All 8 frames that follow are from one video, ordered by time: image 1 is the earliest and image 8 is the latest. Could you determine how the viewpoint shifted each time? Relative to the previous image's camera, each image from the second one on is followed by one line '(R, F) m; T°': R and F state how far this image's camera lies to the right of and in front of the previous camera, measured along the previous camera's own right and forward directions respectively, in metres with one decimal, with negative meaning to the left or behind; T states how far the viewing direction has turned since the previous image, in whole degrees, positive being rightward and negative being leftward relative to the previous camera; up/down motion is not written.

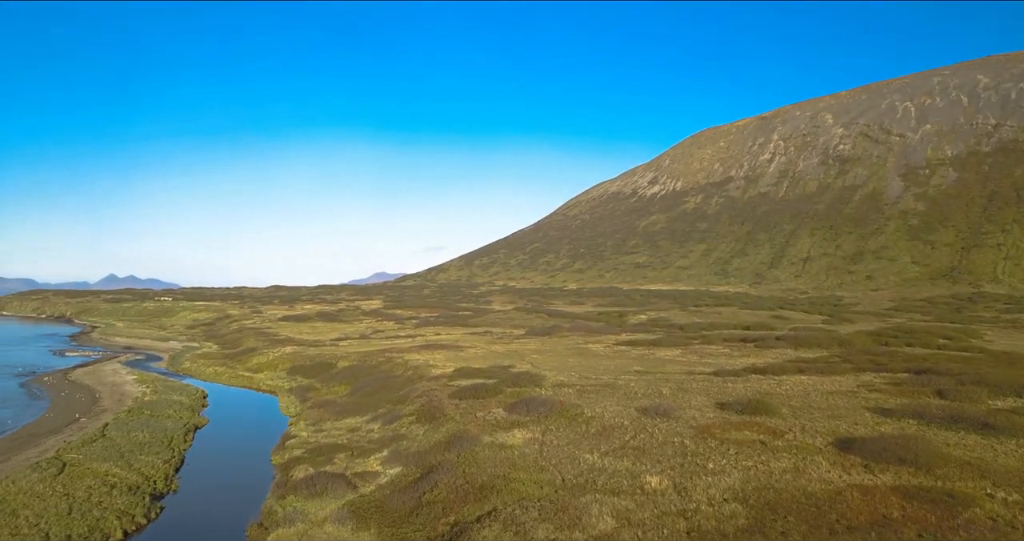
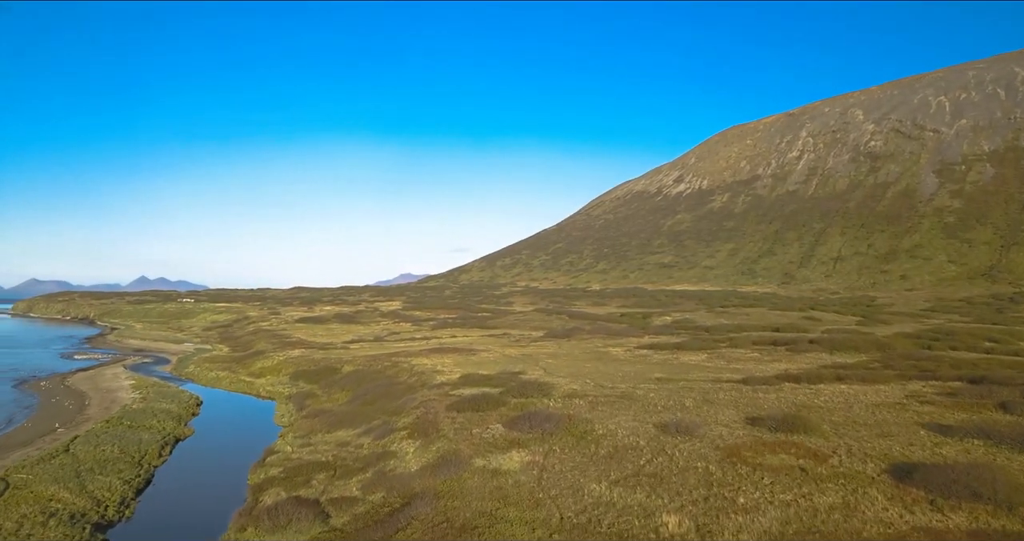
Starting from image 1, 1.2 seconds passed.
(+1.0, +3.2) m; -2°
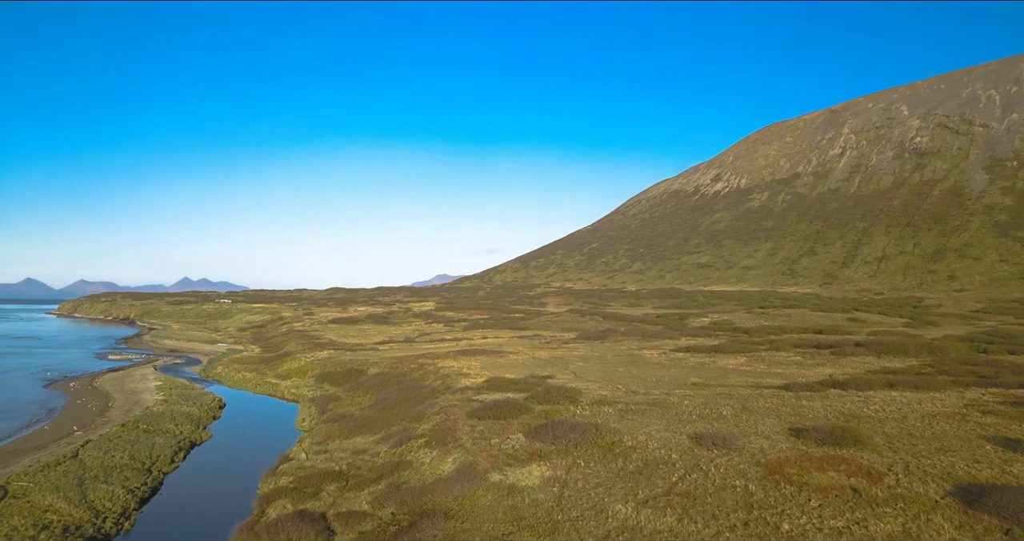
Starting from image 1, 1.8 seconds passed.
(+0.5, +1.6) m; -3°
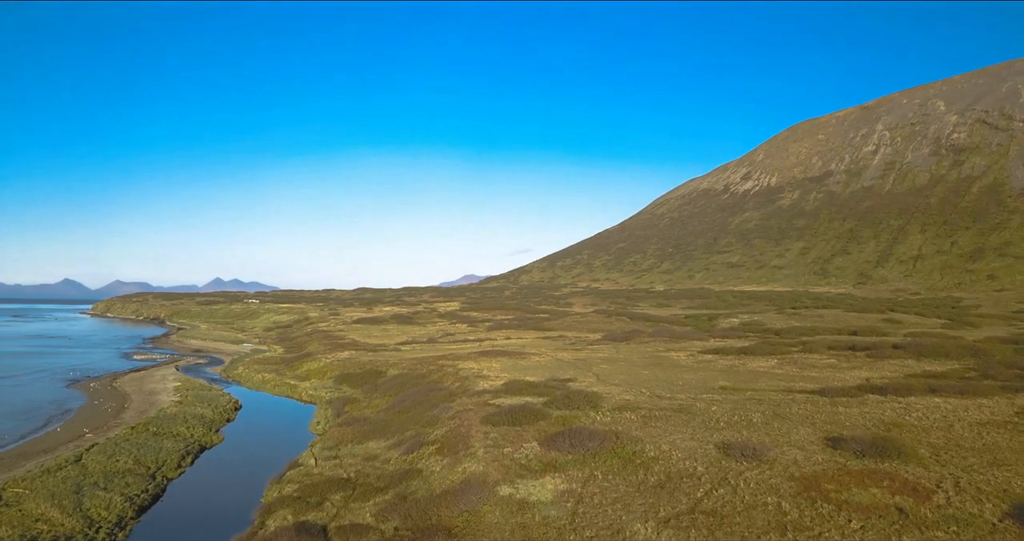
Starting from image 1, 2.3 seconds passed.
(+0.5, +1.3) m; -3°
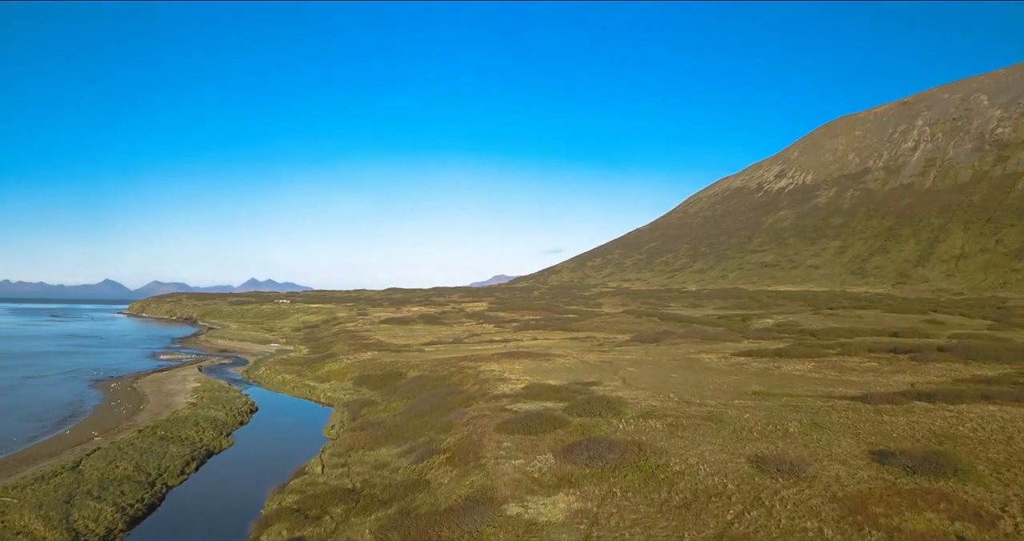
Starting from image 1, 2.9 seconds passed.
(+0.6, +1.6) m; -3°
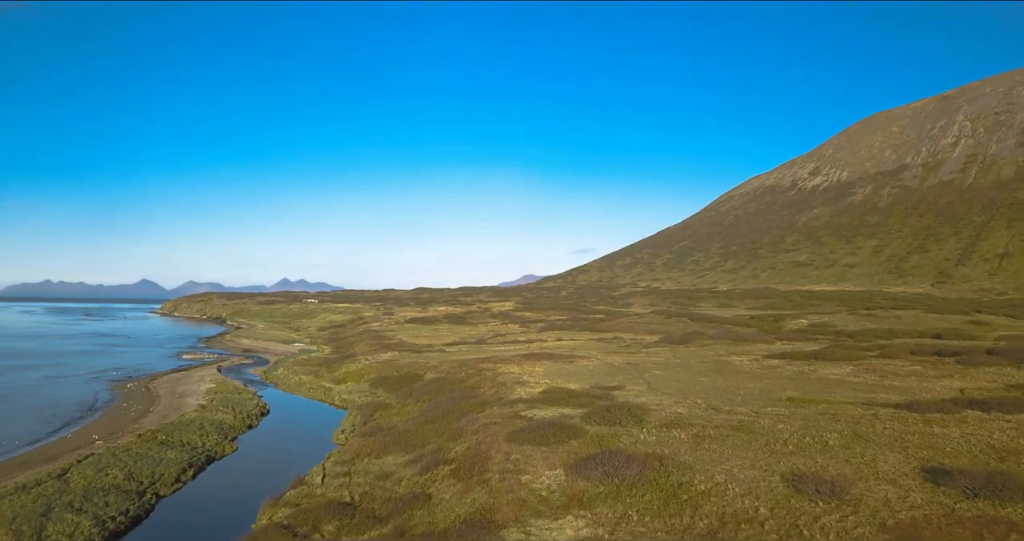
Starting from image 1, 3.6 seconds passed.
(+0.7, +1.8) m; -3°
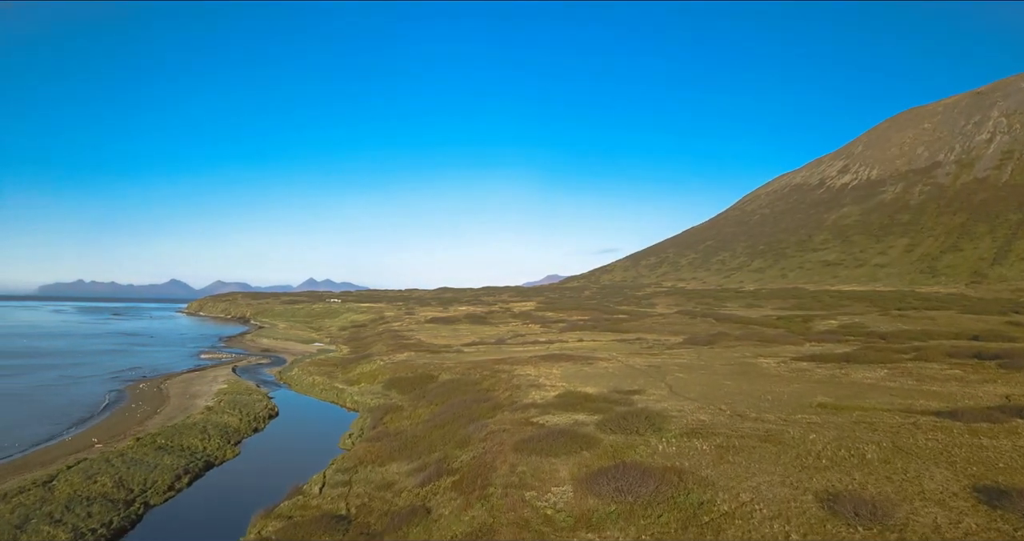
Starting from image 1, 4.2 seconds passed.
(+0.6, +1.6) m; -2°
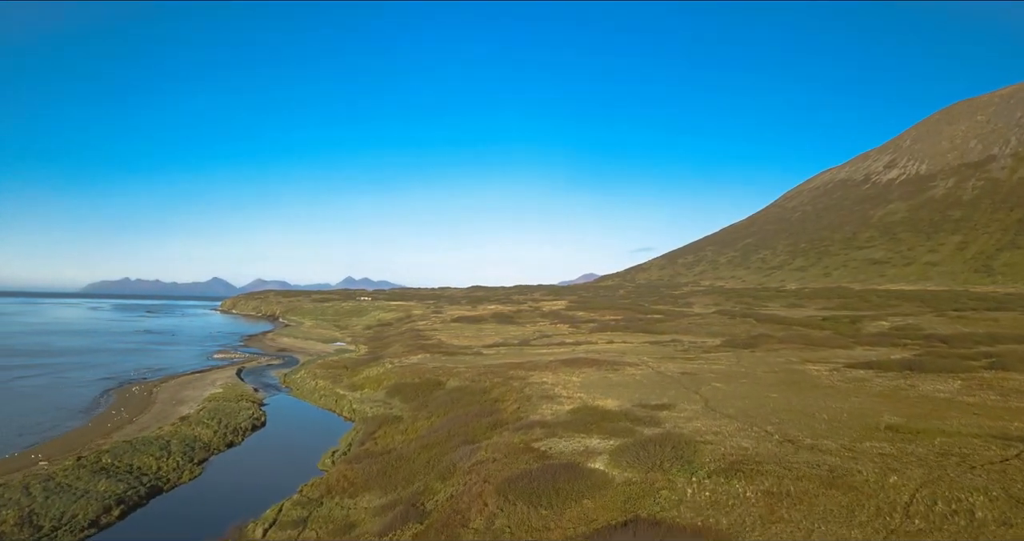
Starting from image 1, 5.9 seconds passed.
(+1.6, +4.7) m; -4°
